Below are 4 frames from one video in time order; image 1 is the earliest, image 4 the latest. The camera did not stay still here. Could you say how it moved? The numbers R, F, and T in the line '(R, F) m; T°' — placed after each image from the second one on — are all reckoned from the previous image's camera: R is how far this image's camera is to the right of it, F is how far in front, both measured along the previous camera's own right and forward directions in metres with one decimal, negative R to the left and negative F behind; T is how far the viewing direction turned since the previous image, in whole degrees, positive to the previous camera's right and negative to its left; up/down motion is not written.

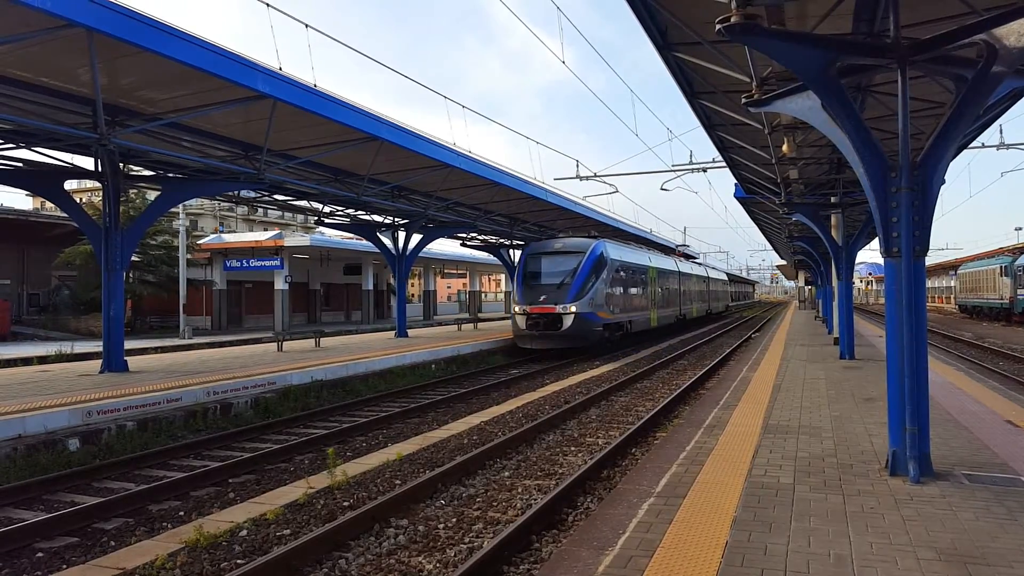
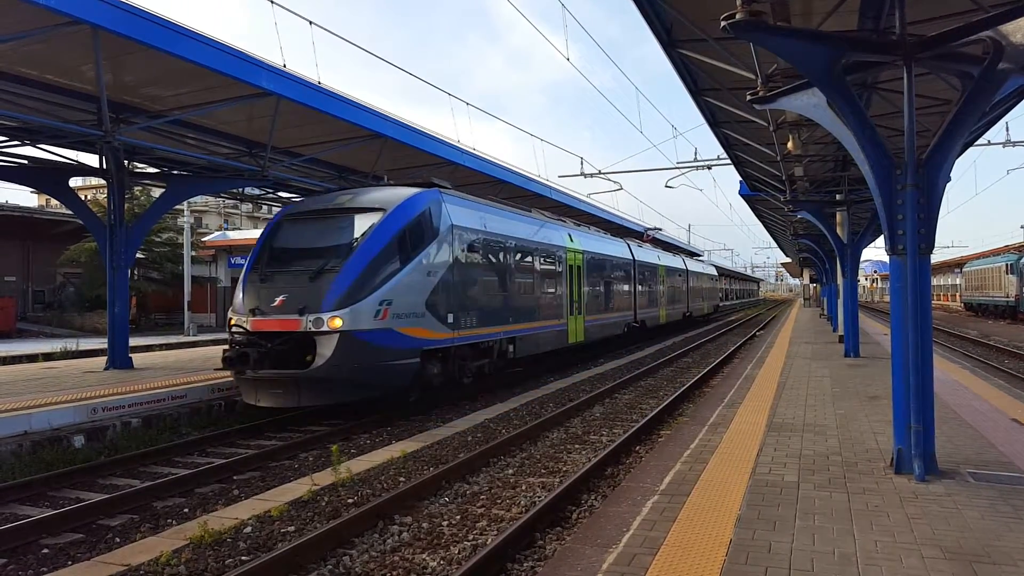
(0.0, 0.0) m; 0°
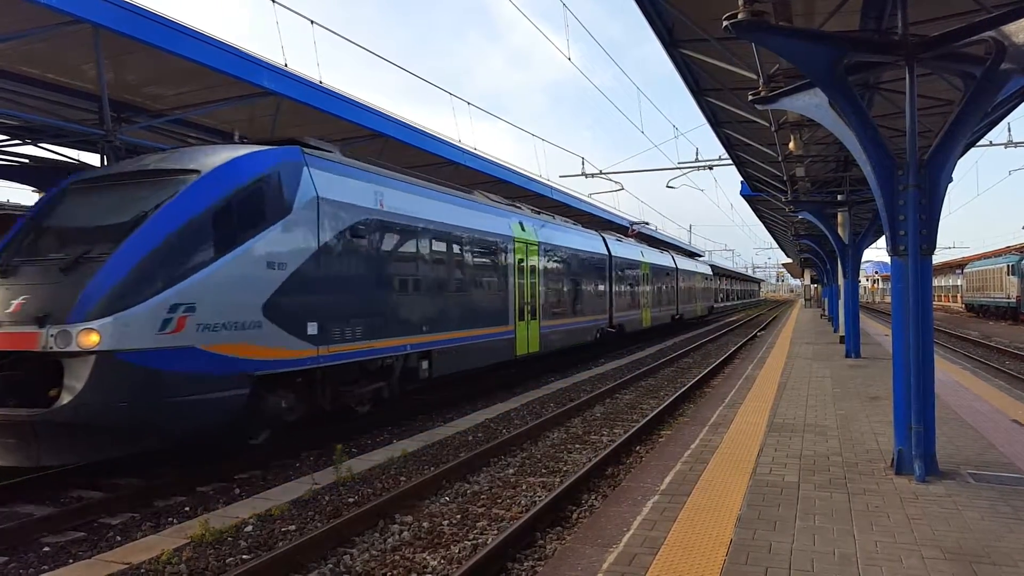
(0.0, 0.0) m; 0°
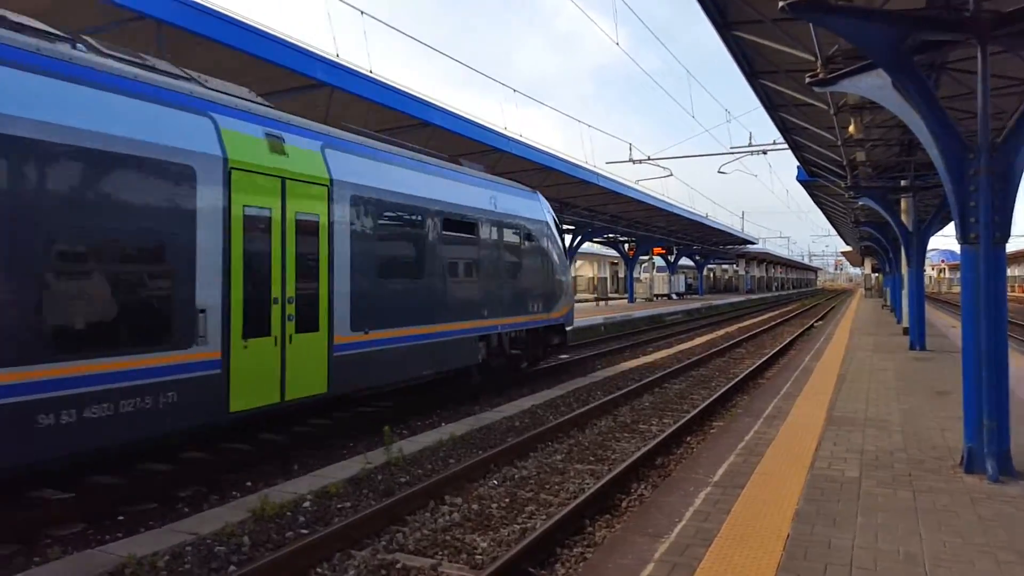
(0.0, 0.0) m; -4°
